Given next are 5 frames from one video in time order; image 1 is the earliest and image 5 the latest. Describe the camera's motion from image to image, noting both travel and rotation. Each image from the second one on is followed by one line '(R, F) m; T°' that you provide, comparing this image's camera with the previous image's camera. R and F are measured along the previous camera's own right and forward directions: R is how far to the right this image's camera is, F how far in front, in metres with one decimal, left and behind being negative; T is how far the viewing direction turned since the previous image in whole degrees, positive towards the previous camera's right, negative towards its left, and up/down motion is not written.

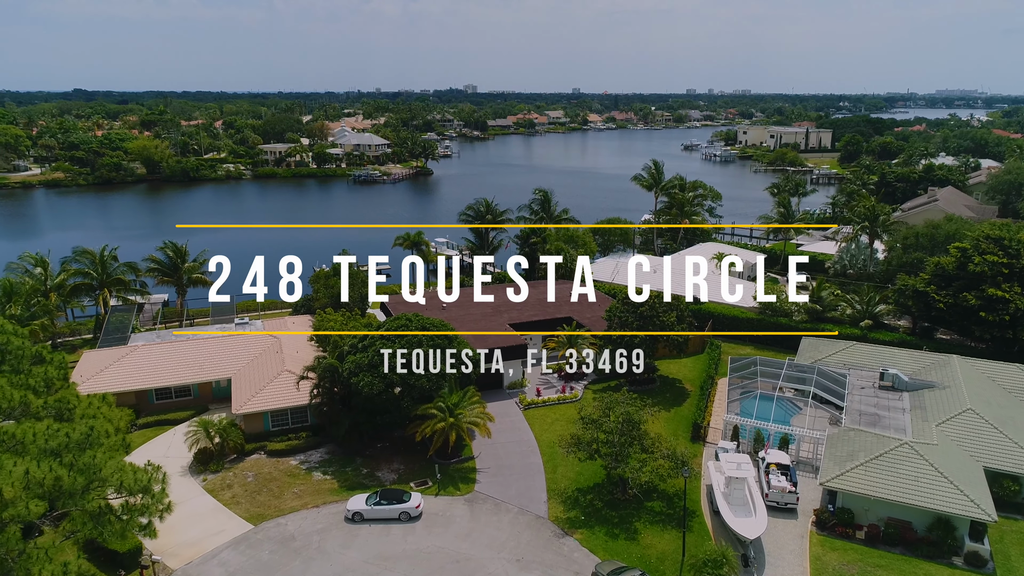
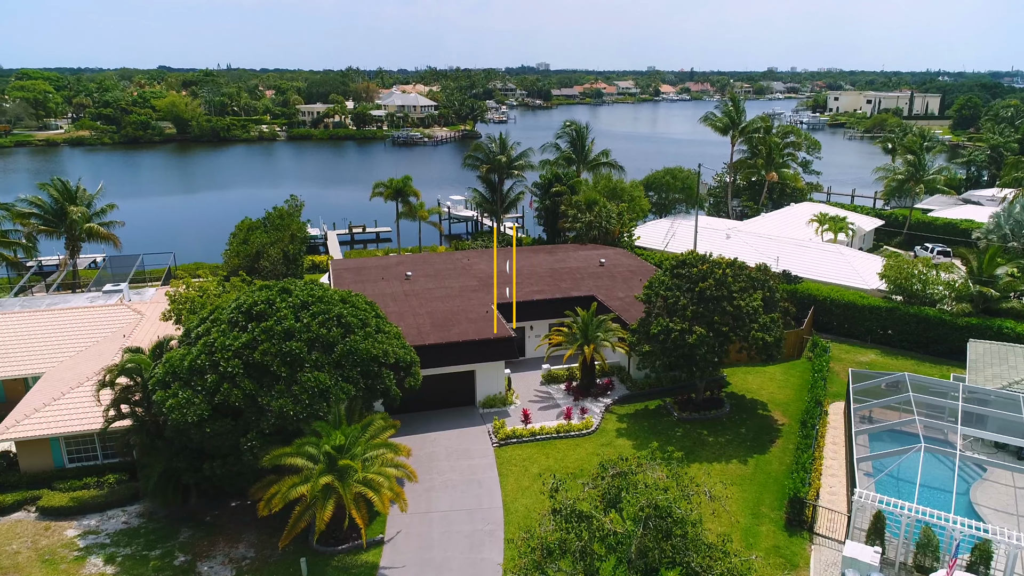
(+3.1, +15.3) m; -5°
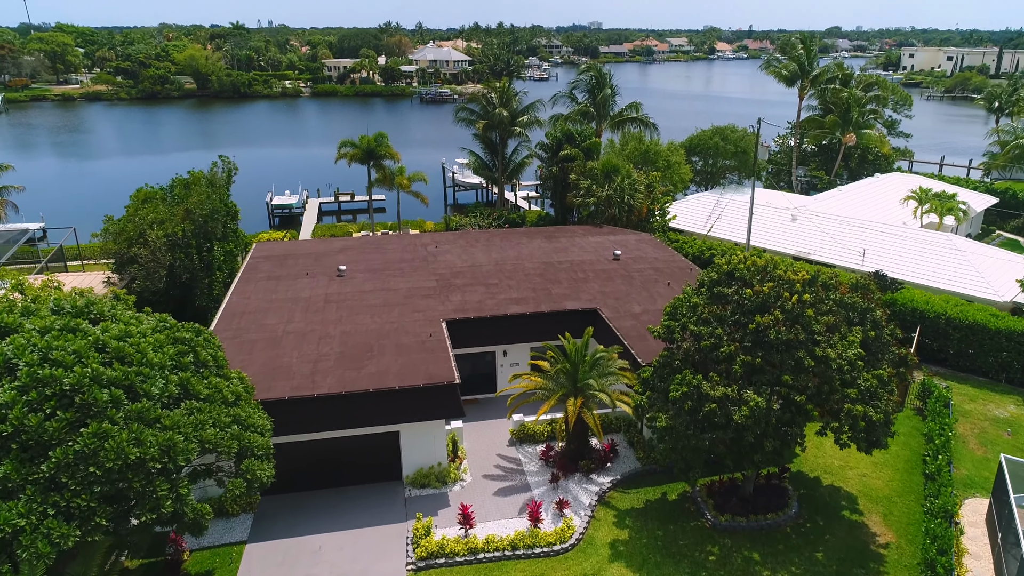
(+2.2, +9.2) m; -4°
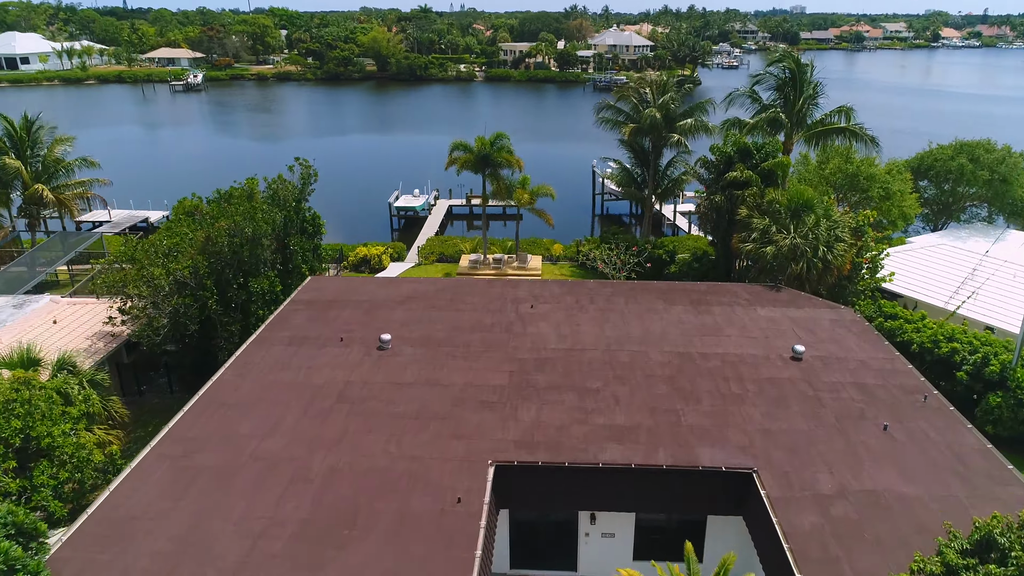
(+1.0, +7.7) m; -13°
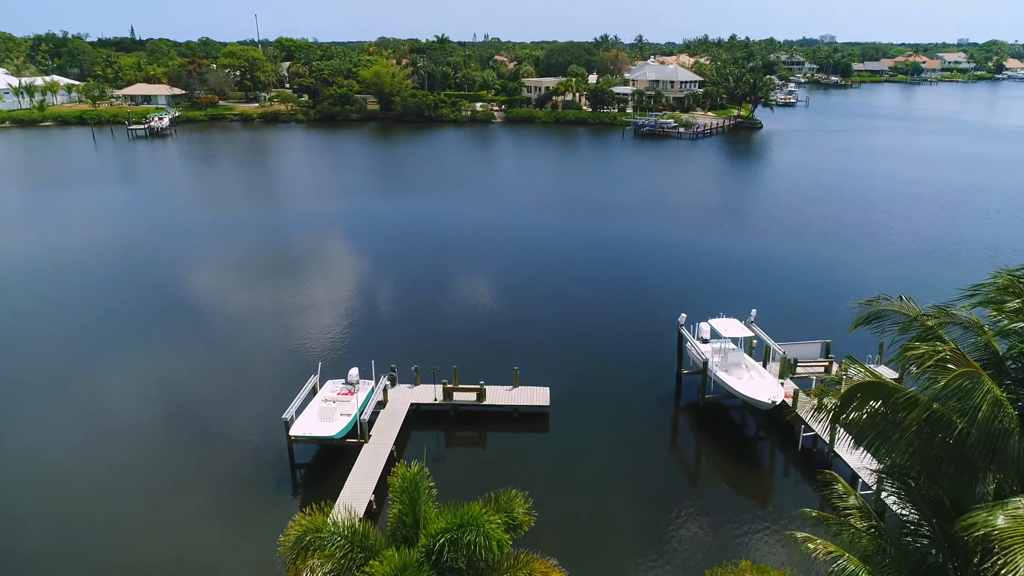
(+0.1, +20.4) m; -2°
